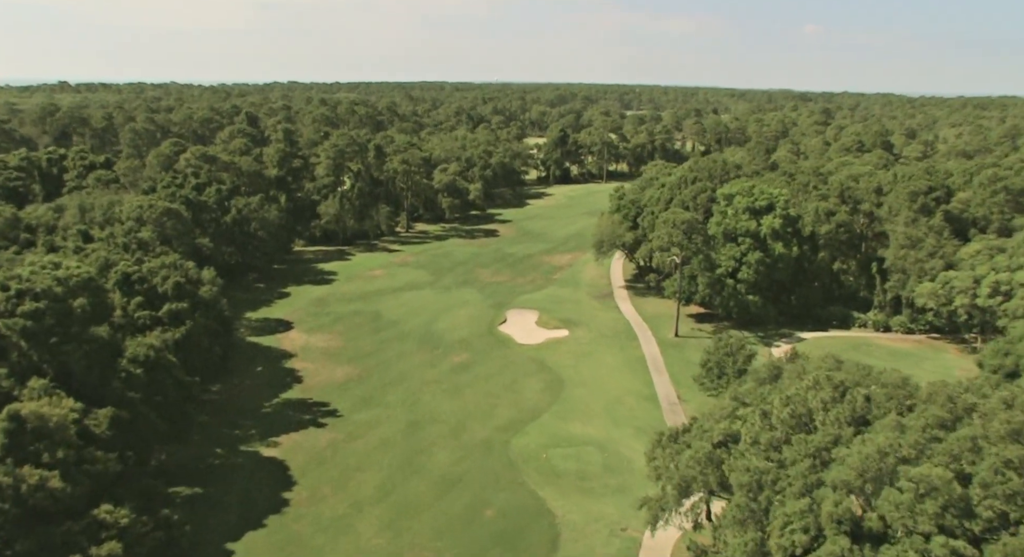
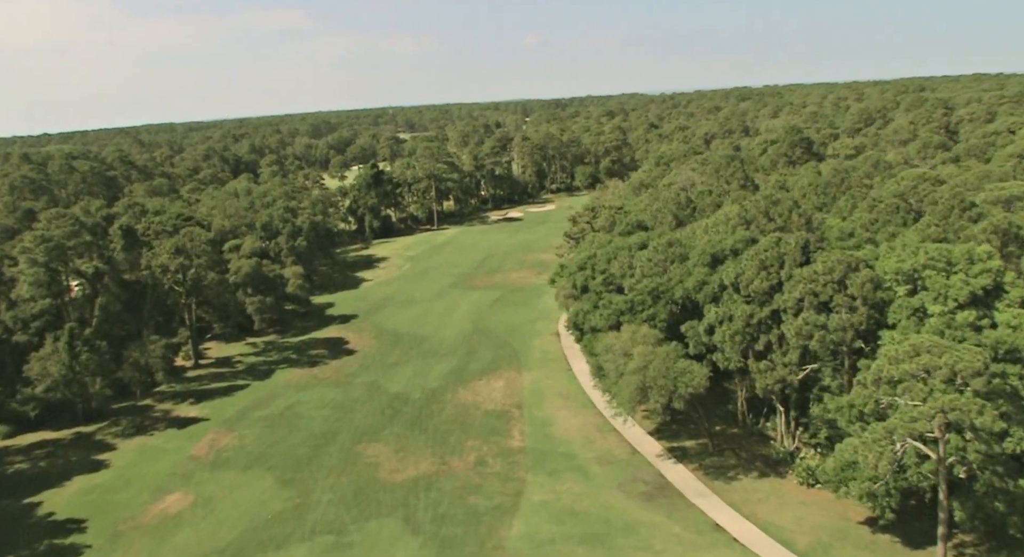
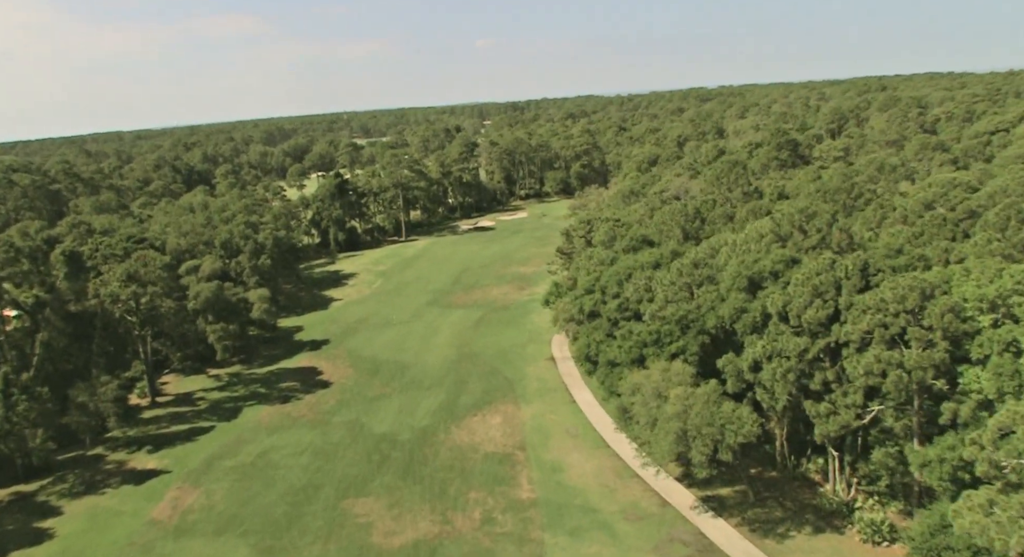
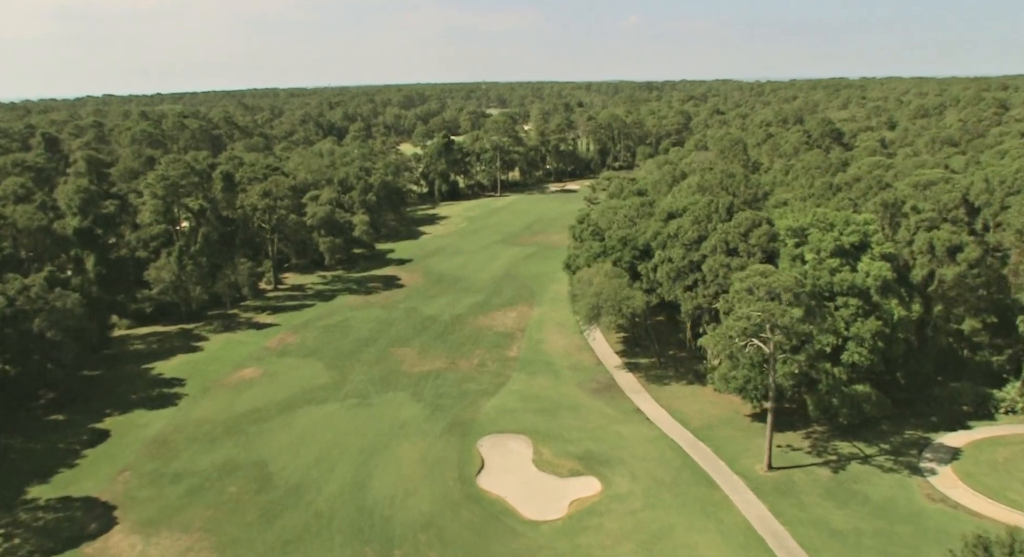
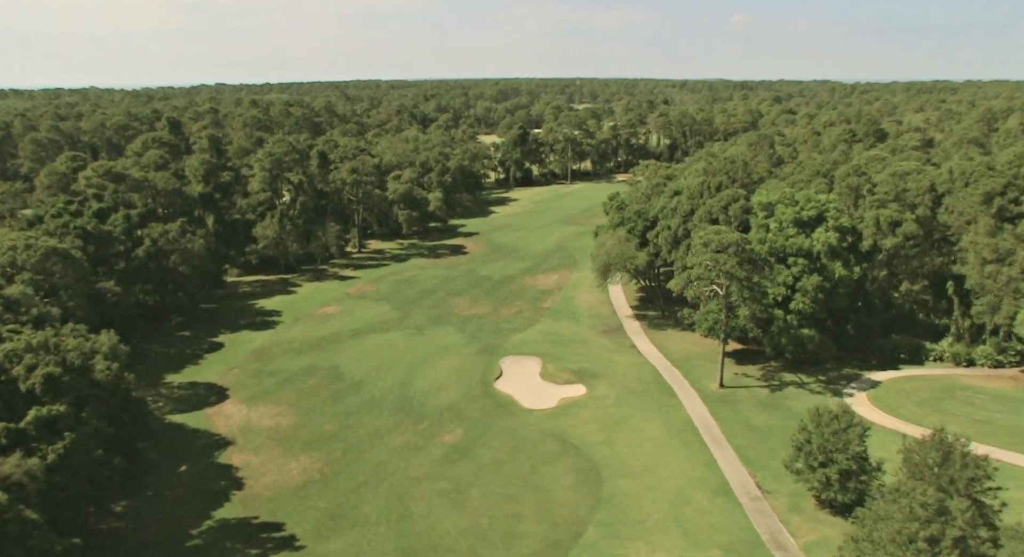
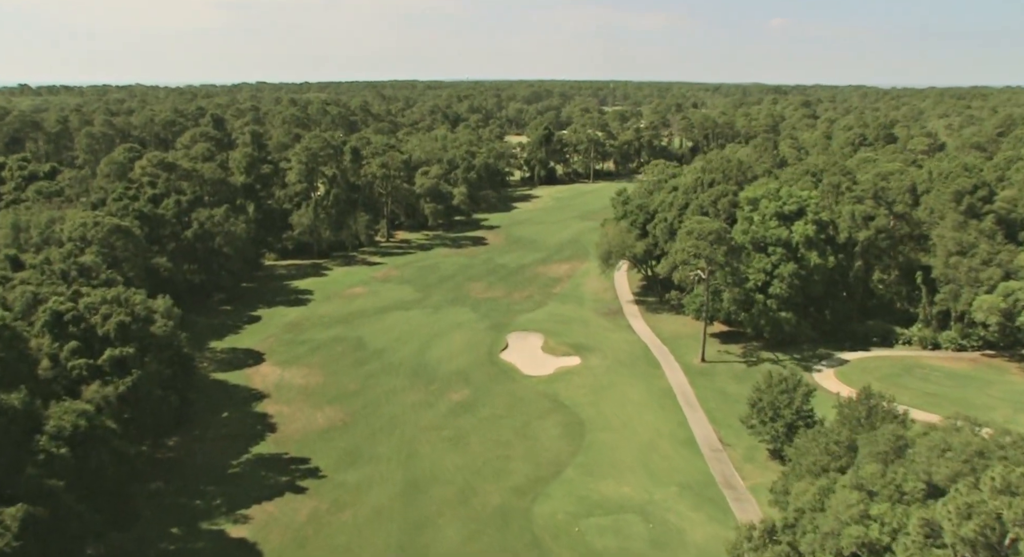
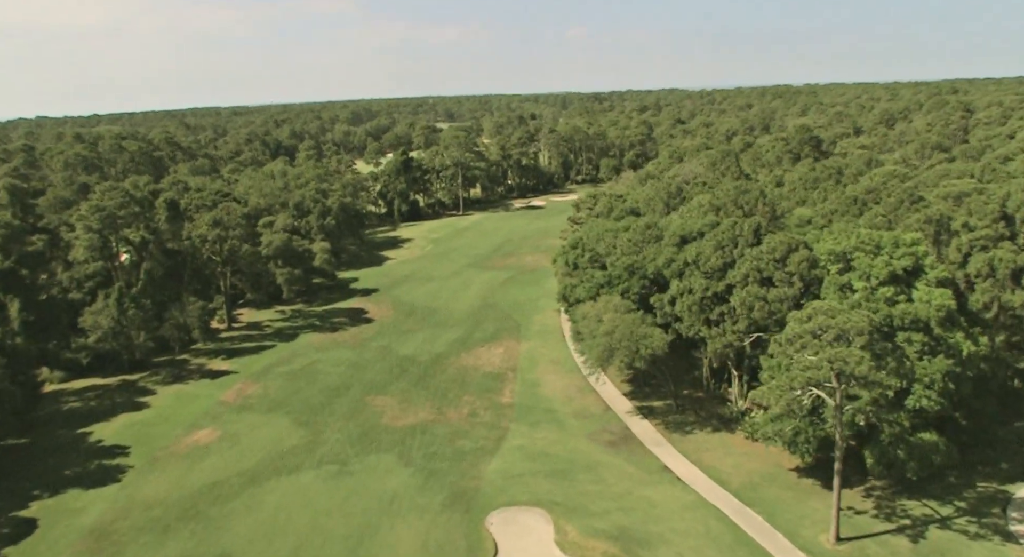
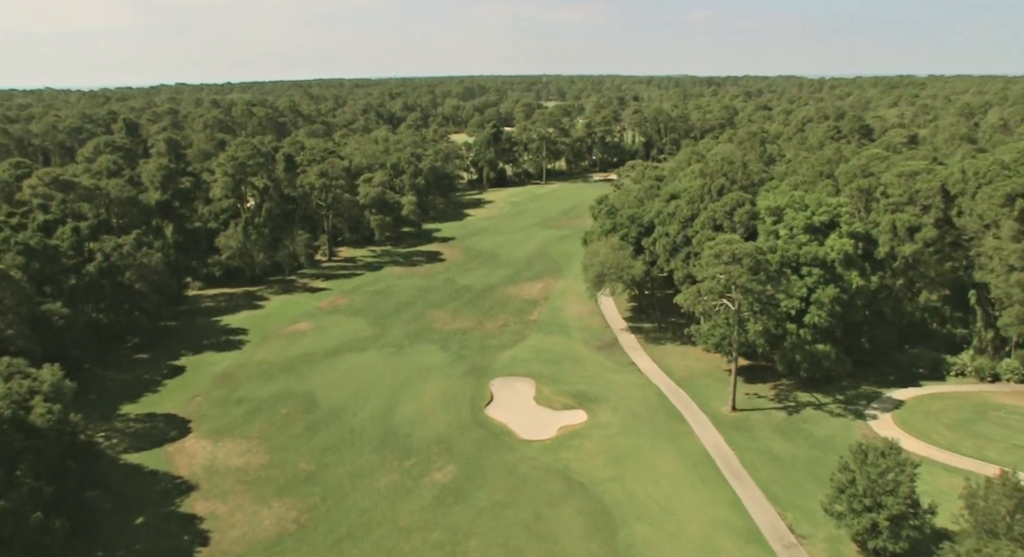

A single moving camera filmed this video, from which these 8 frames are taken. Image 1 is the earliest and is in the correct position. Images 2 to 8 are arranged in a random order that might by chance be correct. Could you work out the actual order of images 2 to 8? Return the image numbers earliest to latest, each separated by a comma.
6, 5, 8, 4, 7, 2, 3
